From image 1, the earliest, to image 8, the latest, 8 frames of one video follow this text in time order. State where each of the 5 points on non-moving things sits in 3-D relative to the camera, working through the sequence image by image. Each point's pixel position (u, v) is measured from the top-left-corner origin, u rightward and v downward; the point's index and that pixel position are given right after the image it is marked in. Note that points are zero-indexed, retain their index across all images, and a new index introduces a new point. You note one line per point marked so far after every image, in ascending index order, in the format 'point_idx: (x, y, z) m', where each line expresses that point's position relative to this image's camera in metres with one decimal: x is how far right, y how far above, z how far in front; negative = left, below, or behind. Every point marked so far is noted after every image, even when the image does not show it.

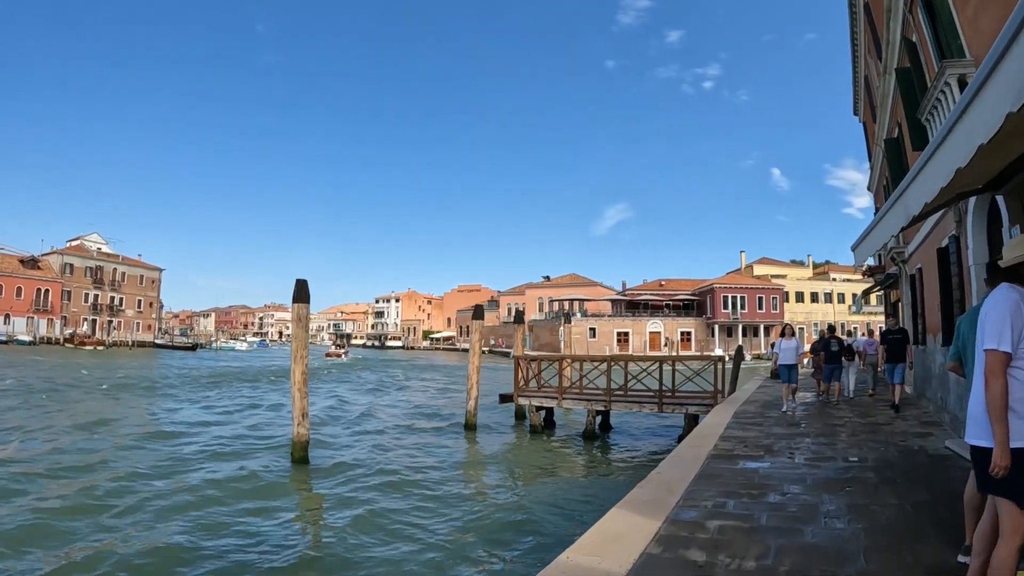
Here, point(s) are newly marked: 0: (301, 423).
0: (-4.9, -3.0, +14.2) m
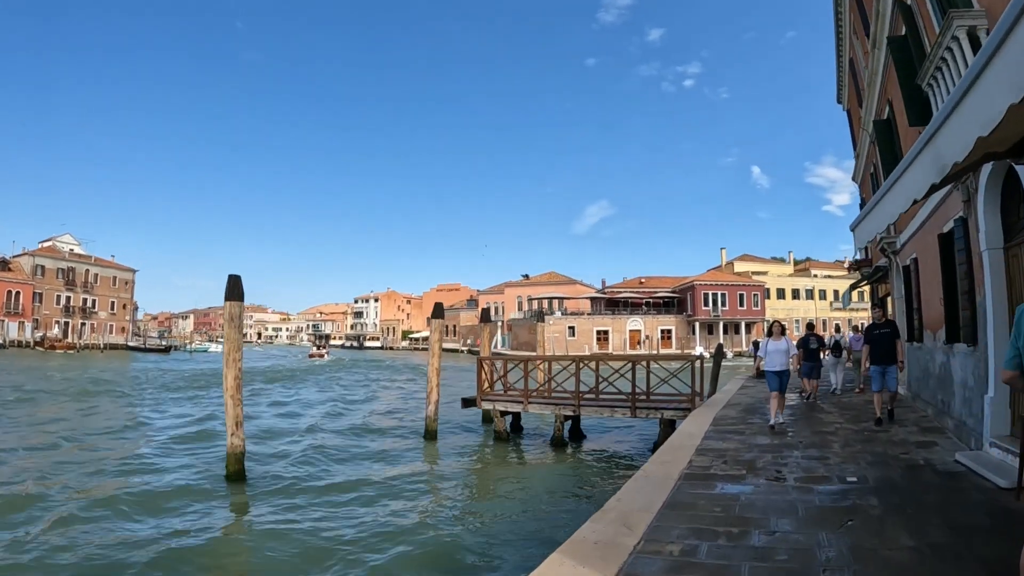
0: (-5.7, -3.0, +12.9) m
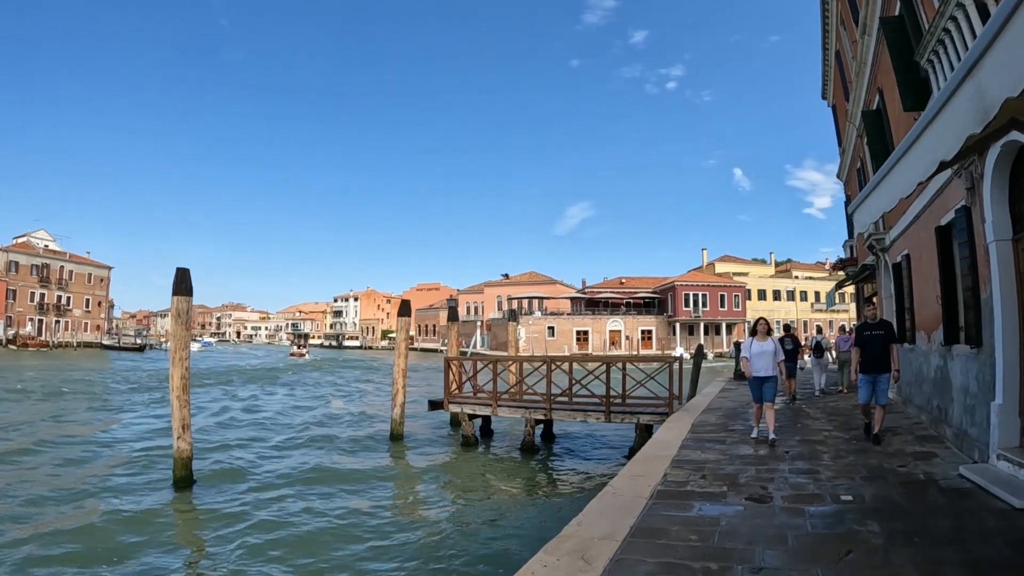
0: (-6.4, -2.8, +11.9) m
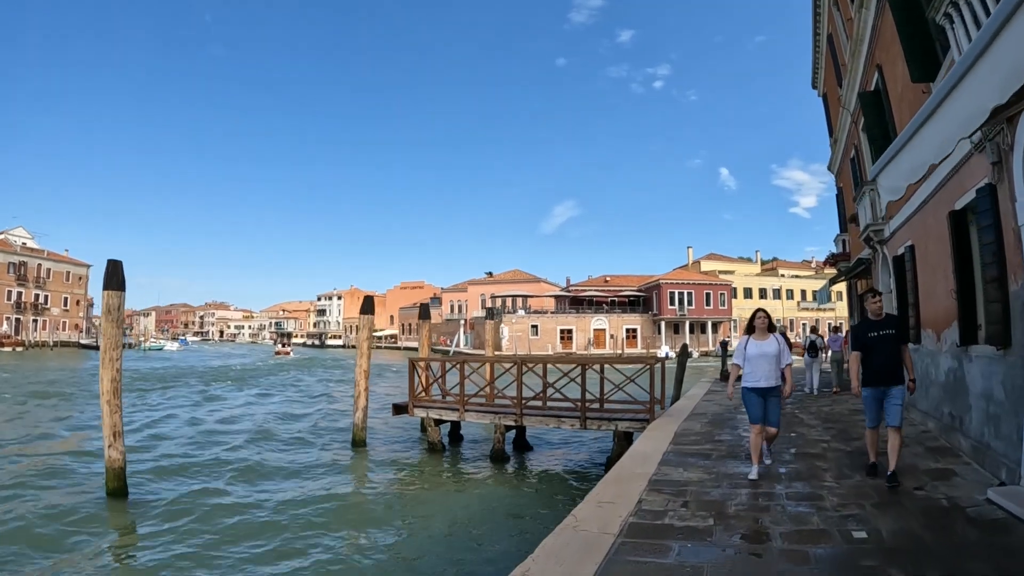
0: (-6.9, -2.7, +10.7) m
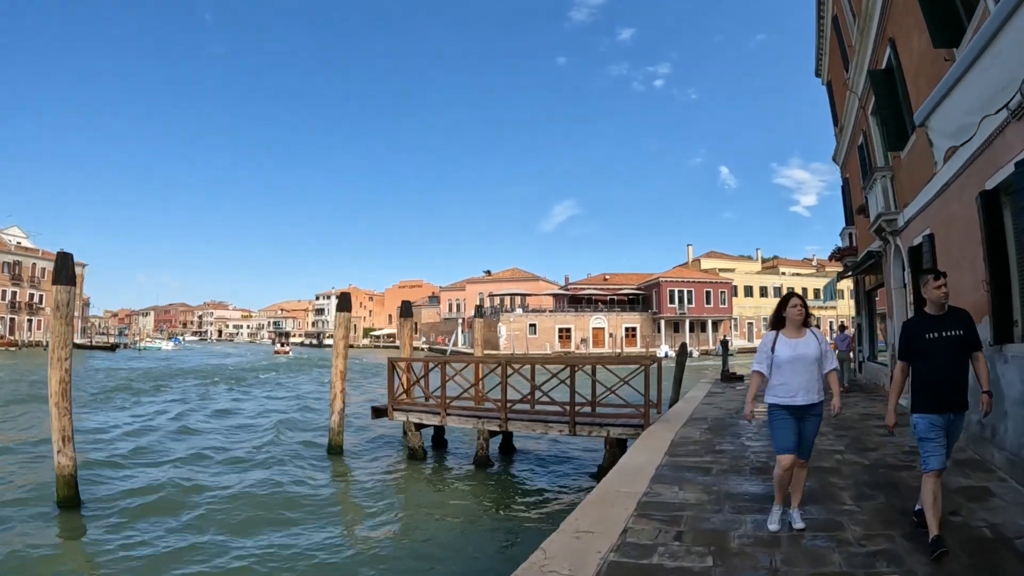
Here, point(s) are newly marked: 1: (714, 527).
0: (-7.2, -2.7, +10.0) m
1: (+1.4, -1.6, +4.2) m
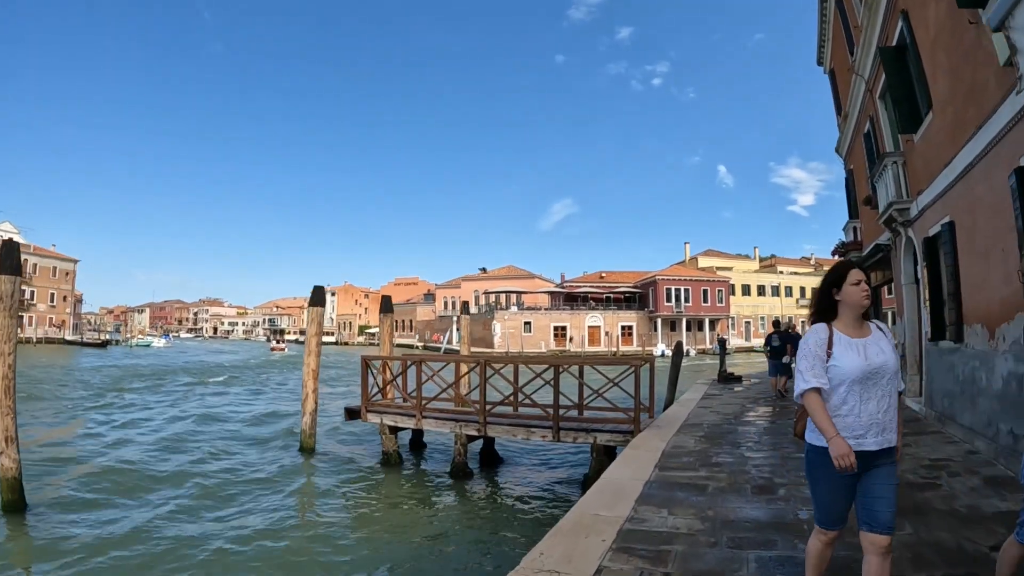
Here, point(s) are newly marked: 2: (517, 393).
0: (-7.5, -2.5, +9.2) m
1: (+1.1, -1.5, +3.4) m
2: (+0.1, -1.7, +9.8) m
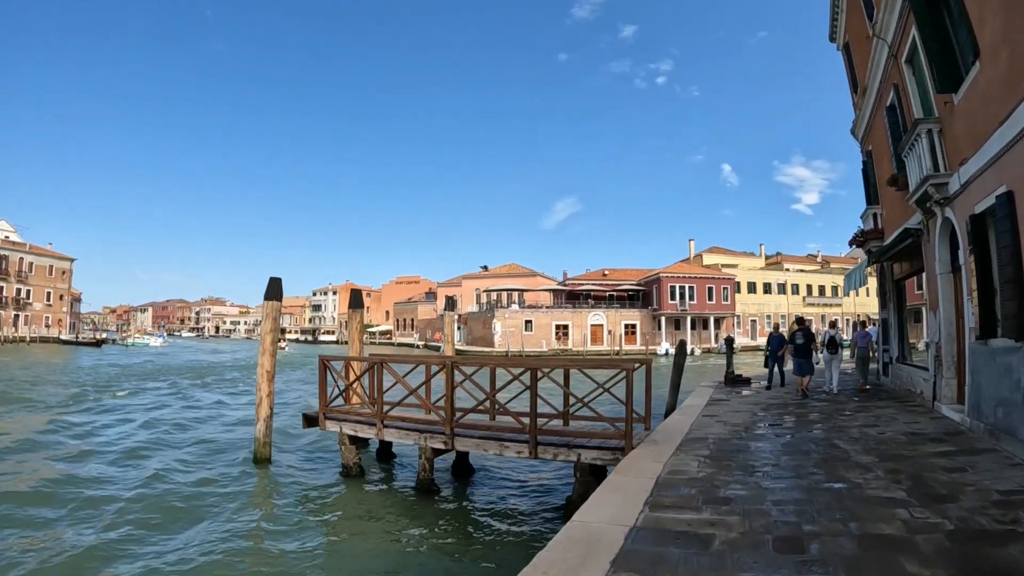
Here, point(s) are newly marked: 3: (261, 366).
0: (-7.8, -2.4, +7.9) m
1: (+0.7, -1.4, +2.1) m
2: (-0.3, -1.5, +8.5) m
3: (-4.3, -1.3, +10.7) m
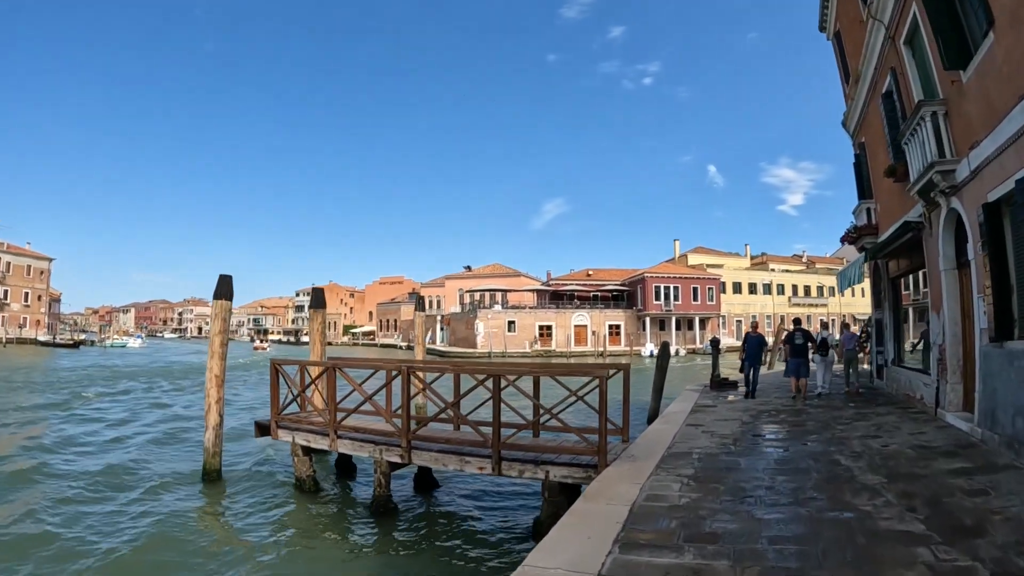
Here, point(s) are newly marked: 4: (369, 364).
0: (-8.3, -2.4, +6.9) m
1: (+0.4, -1.4, +1.3) m
2: (-0.7, -1.5, +7.7) m
3: (-4.7, -1.3, +9.8) m
4: (-2.0, -1.1, +8.7) m
